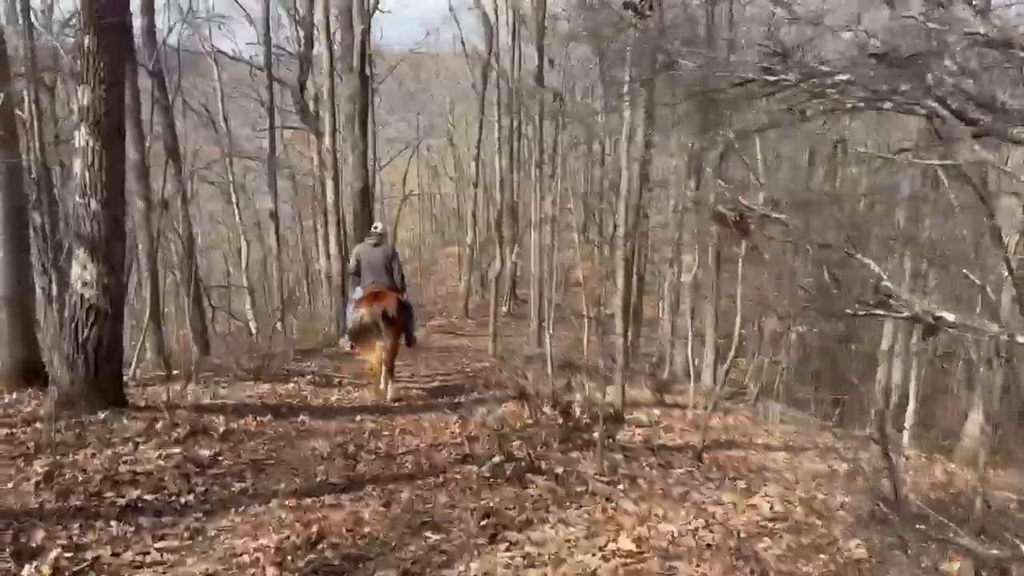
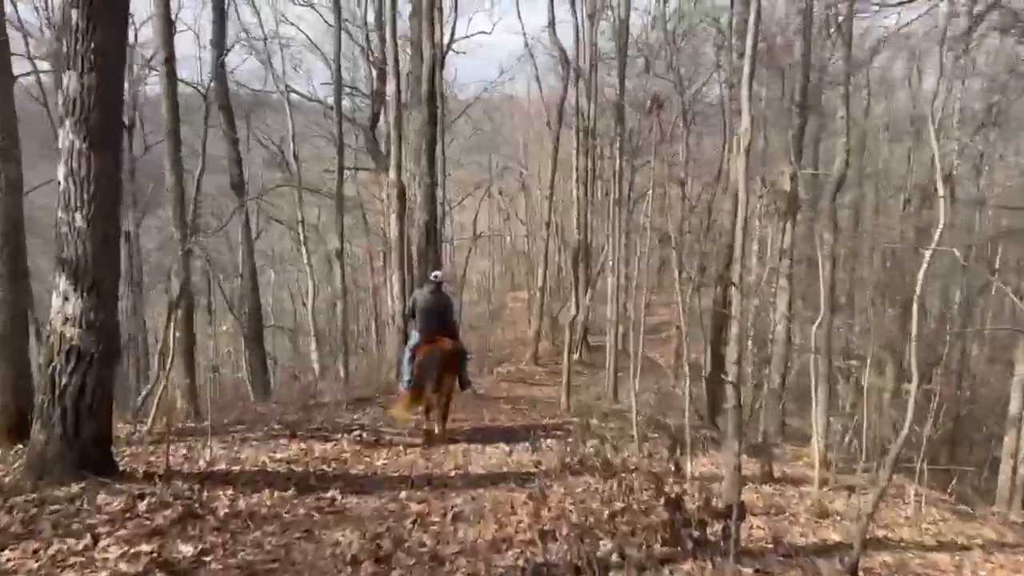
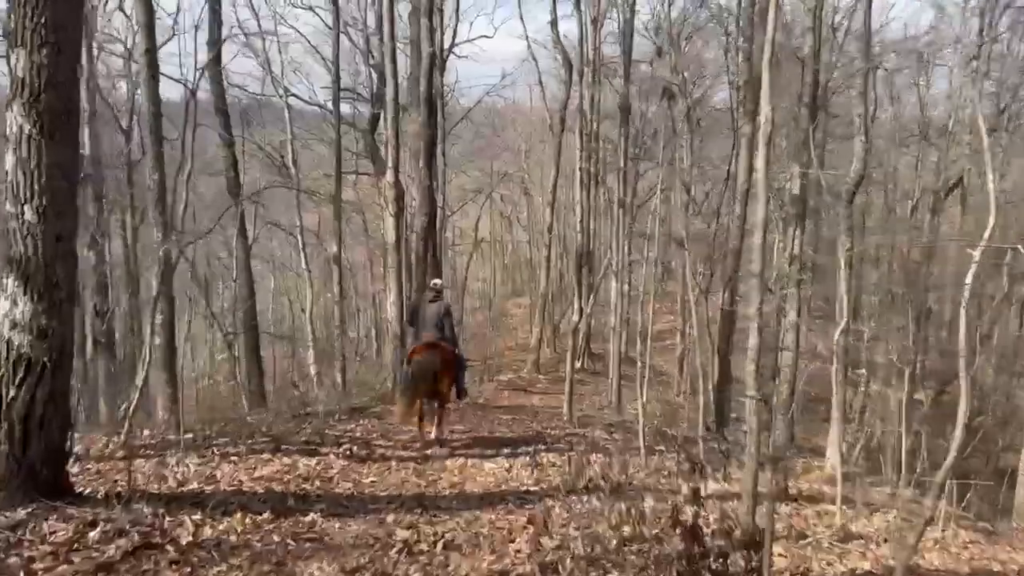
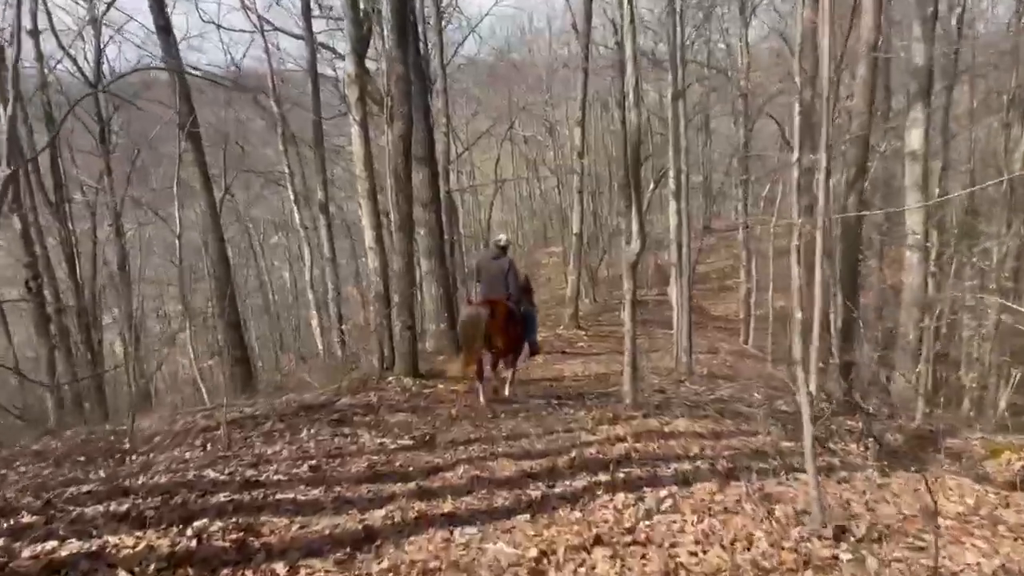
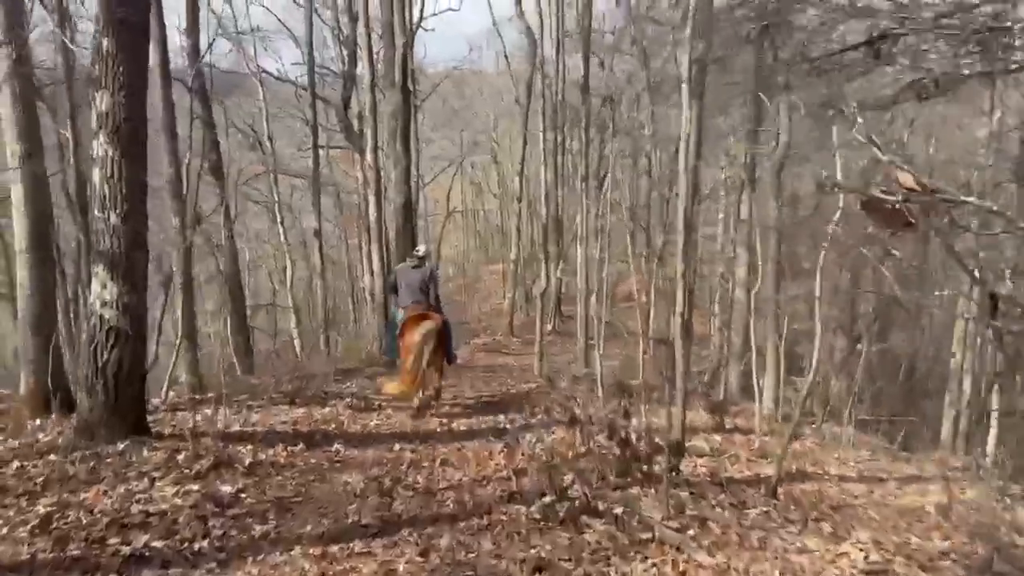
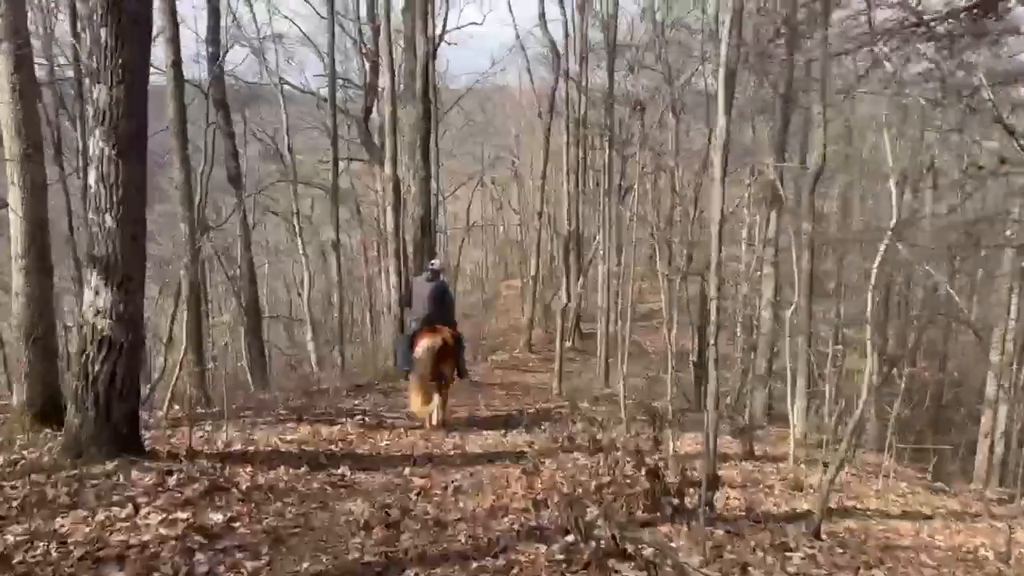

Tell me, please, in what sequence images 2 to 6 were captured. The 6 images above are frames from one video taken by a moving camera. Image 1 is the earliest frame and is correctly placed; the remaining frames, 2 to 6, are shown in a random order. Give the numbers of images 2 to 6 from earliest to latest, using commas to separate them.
5, 6, 2, 3, 4
